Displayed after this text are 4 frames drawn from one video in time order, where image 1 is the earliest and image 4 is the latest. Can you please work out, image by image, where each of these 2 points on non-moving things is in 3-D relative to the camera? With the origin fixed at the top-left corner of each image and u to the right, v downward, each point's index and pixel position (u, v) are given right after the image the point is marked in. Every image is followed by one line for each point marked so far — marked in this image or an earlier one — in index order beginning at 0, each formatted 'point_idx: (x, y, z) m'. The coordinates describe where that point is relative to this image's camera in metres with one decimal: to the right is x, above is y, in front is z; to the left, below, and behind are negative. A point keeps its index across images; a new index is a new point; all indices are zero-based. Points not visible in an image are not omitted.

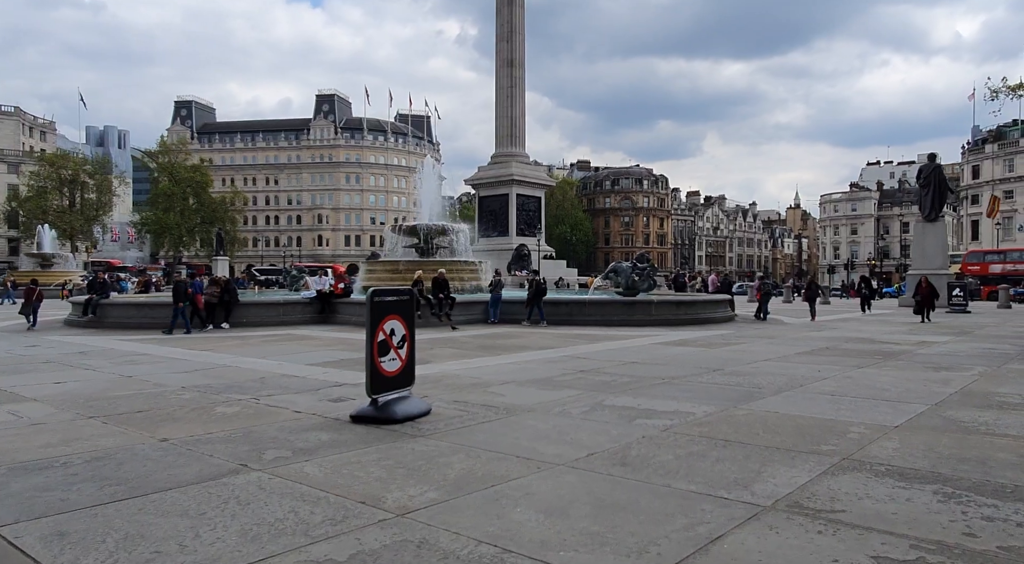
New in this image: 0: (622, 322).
0: (+2.7, -1.0, +18.2) m
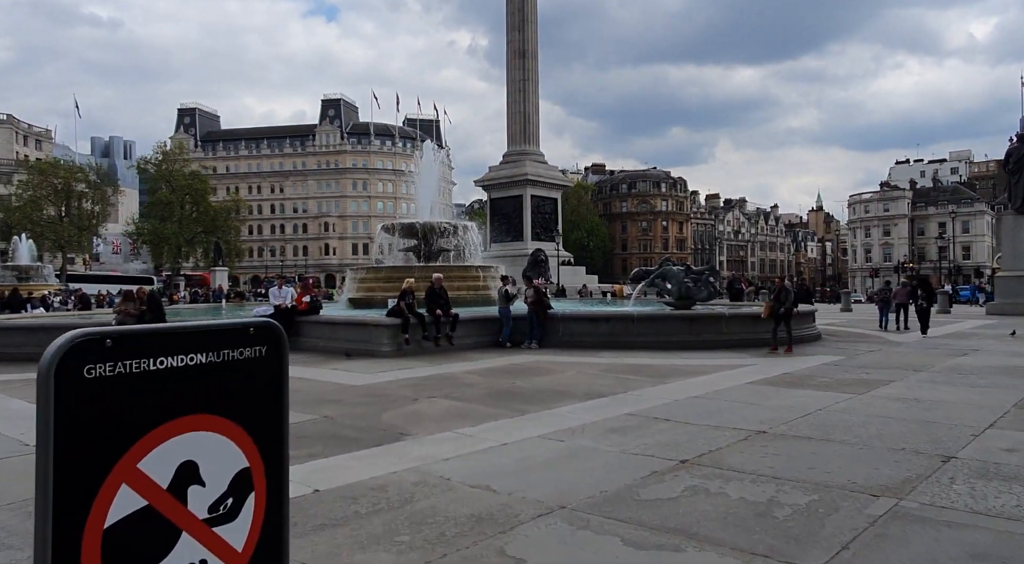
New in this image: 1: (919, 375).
0: (+3.1, -1.1, +13.5) m
1: (+5.3, -1.2, +9.6) m
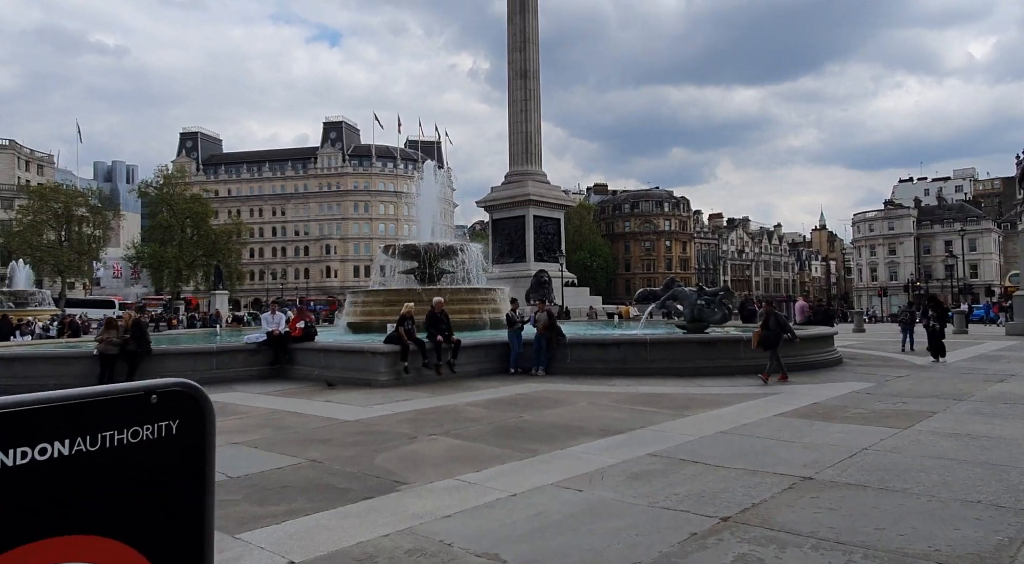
0: (+3.2, -1.5, +12.7) m
1: (+5.4, -1.5, +8.9) m
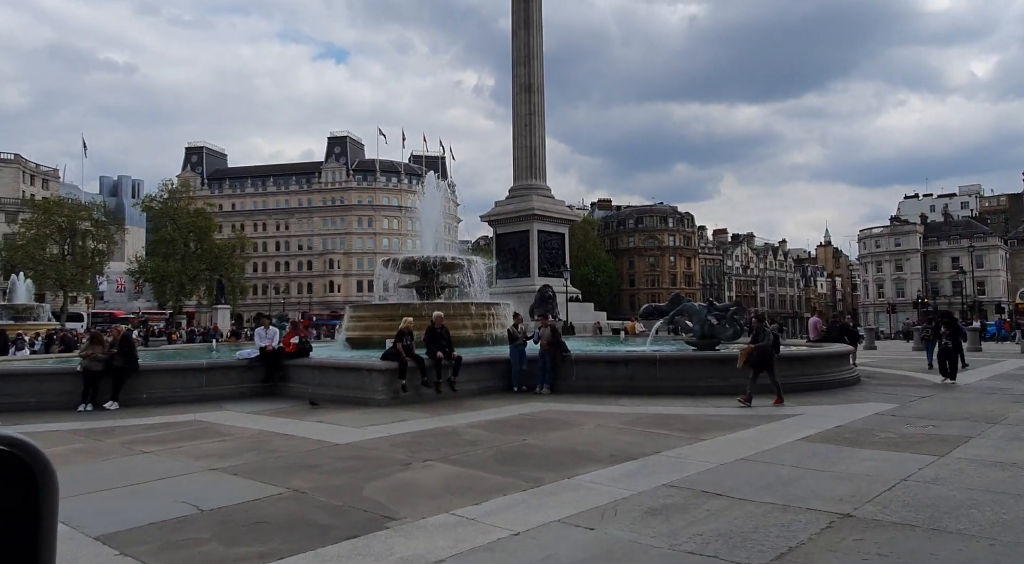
0: (+3.2, -1.8, +12.1) m
1: (+5.4, -1.6, +8.3) m
